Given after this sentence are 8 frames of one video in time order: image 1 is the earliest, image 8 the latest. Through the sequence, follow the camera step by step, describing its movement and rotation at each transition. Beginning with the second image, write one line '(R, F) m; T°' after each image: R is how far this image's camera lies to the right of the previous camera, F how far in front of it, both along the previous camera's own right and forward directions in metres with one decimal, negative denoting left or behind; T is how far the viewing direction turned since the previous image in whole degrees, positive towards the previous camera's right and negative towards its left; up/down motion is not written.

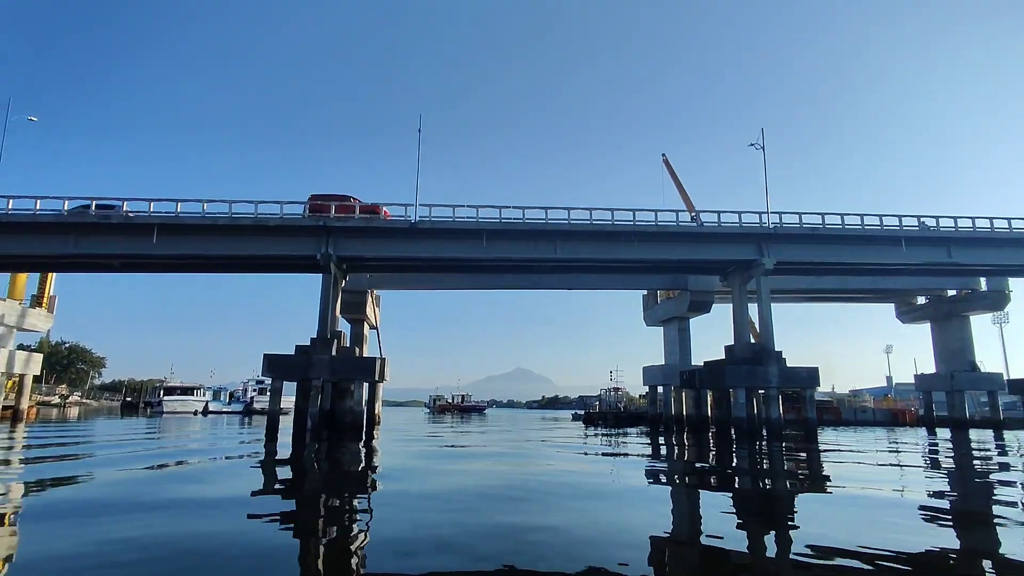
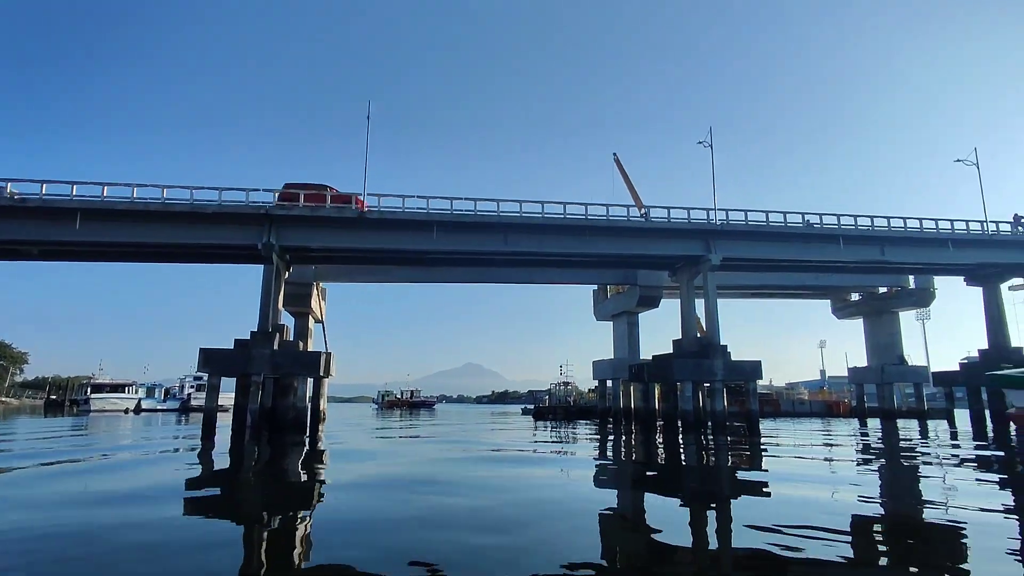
(0.0, +0.2) m; +5°
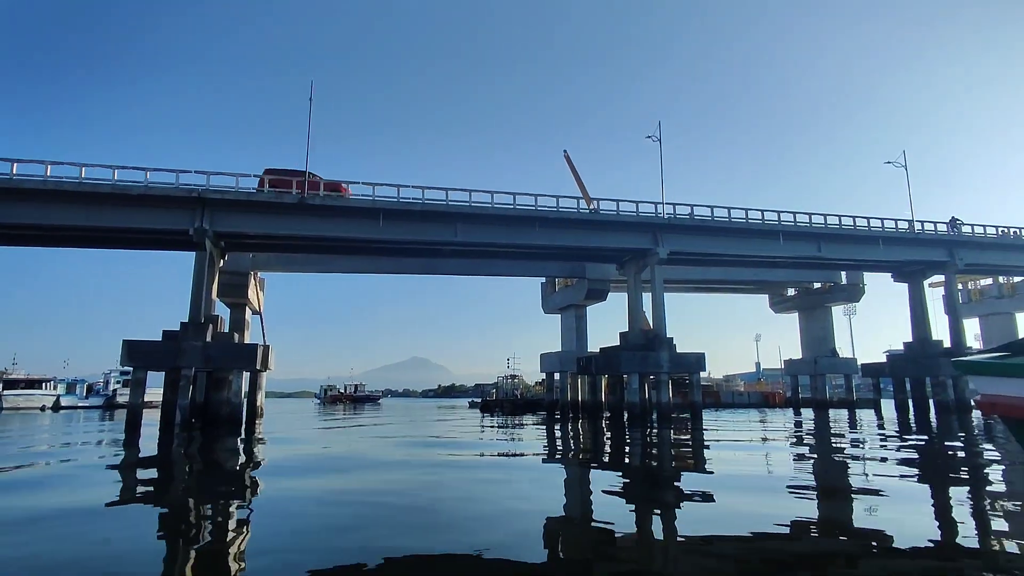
(0.0, +0.2) m; +5°
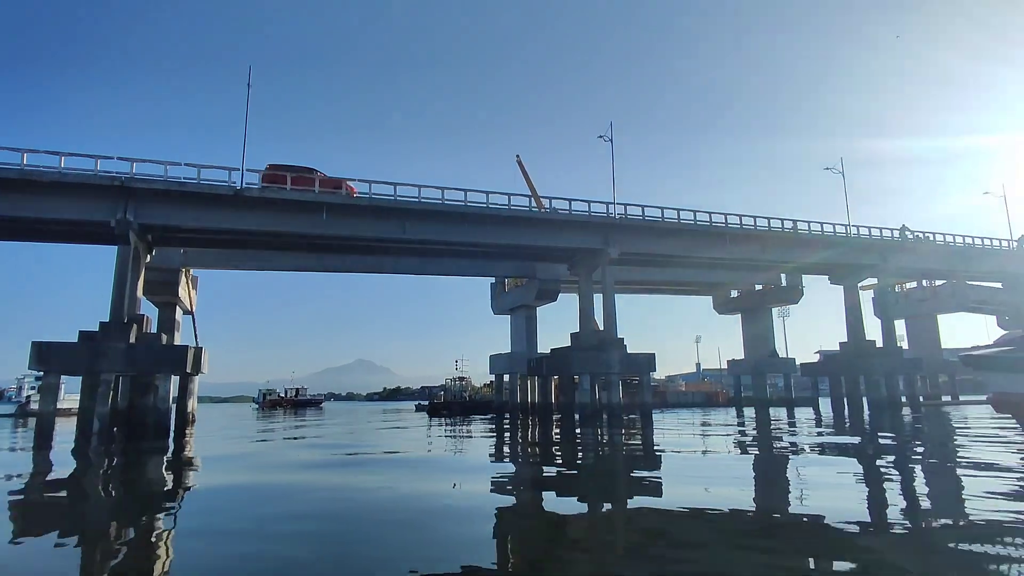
(-0.1, +0.4) m; +5°
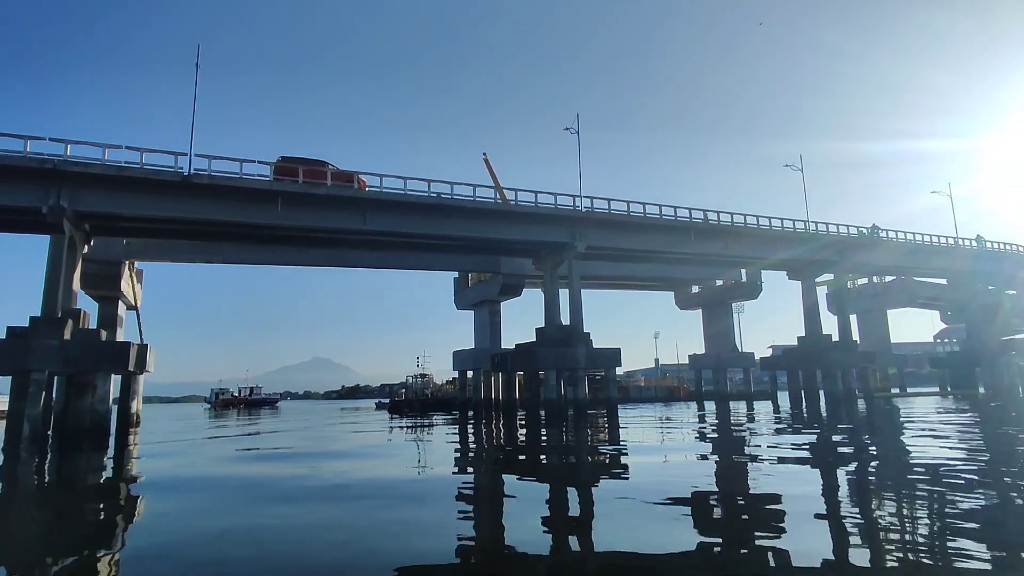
(-0.1, +0.4) m; +4°
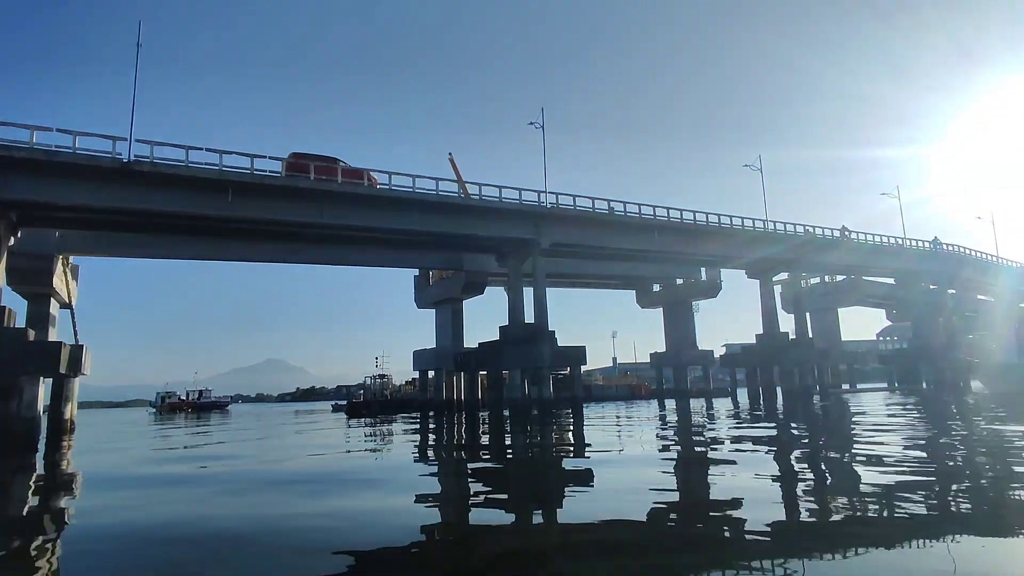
(-0.1, +0.4) m; +4°
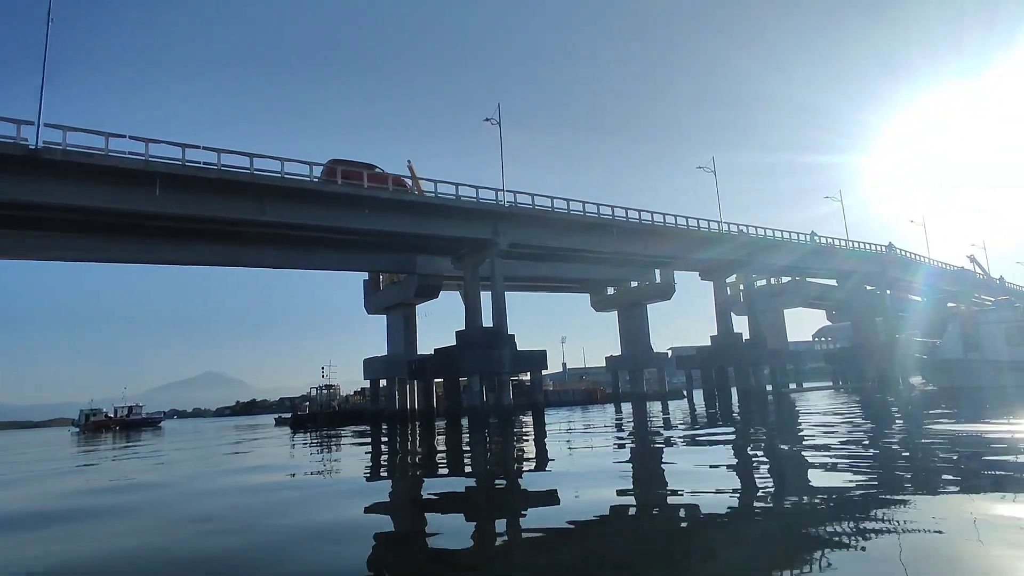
(-0.2, +0.7) m; +5°
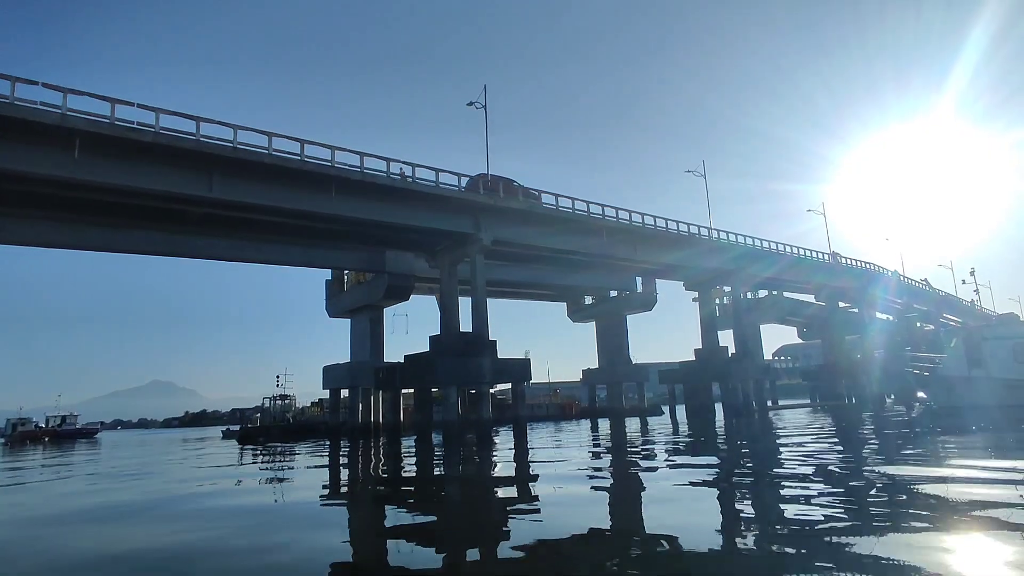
(-0.4, +1.5) m; +4°
